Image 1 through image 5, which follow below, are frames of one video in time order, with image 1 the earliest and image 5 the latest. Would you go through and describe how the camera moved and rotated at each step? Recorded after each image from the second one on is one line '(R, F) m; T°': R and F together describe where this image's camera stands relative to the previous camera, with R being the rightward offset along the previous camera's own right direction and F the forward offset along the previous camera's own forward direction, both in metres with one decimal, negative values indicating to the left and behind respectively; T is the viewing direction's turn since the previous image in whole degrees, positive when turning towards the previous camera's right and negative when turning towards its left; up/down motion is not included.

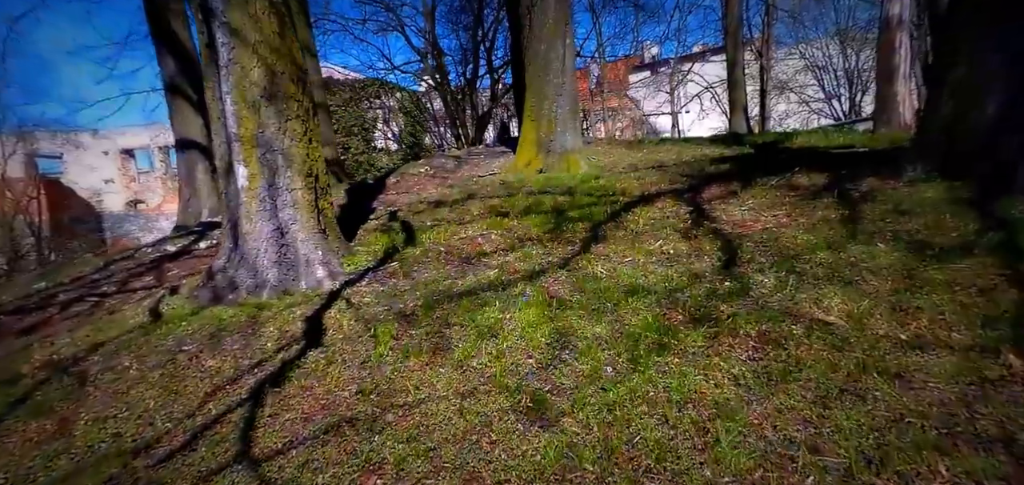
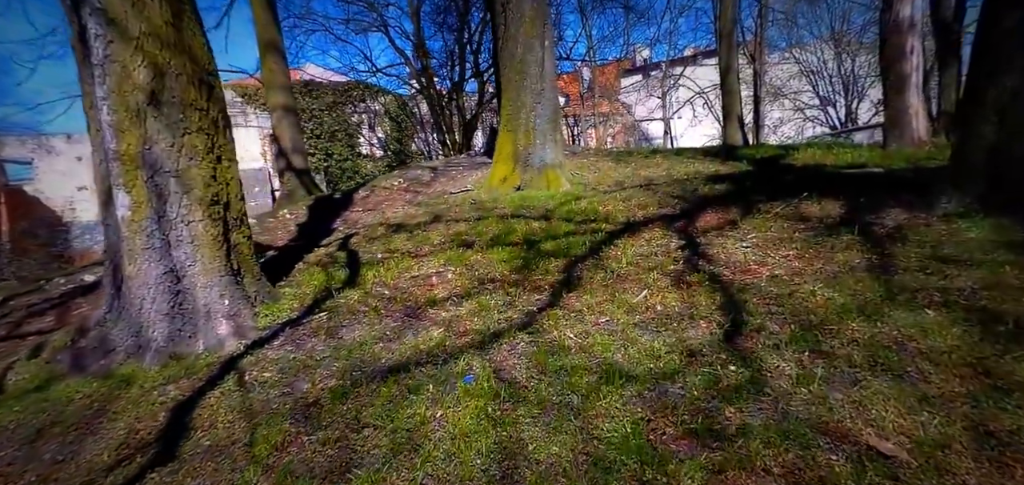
(+0.2, +0.7) m; +1°
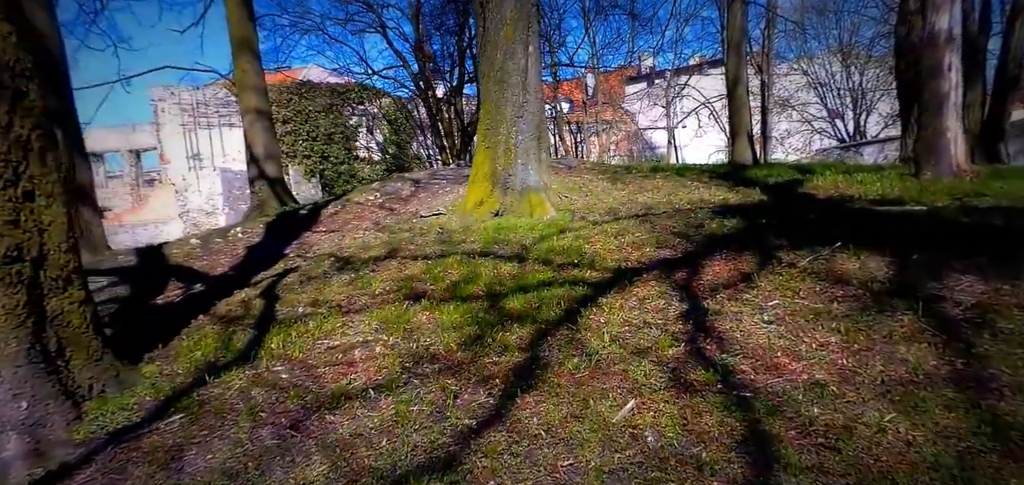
(+0.3, +0.8) m; 0°
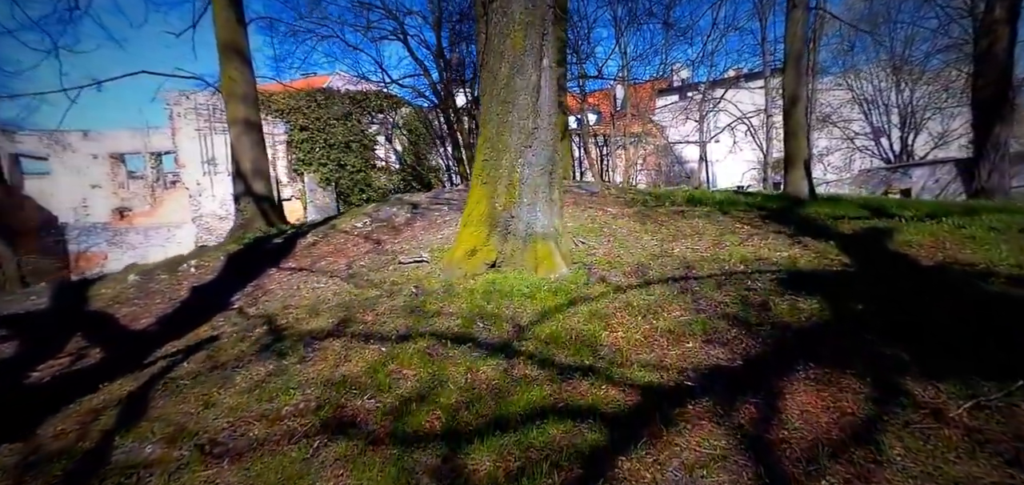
(+0.2, +1.2) m; -3°
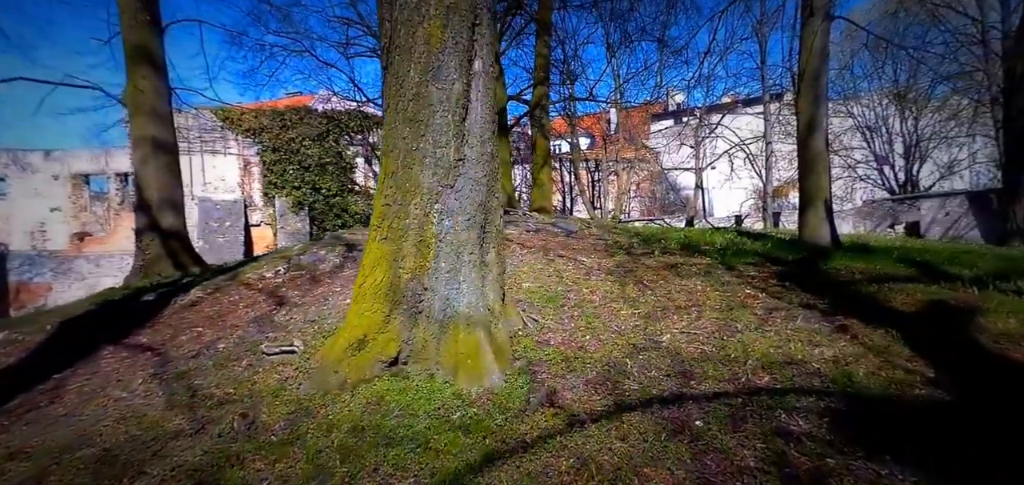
(+0.5, +1.5) m; +1°
